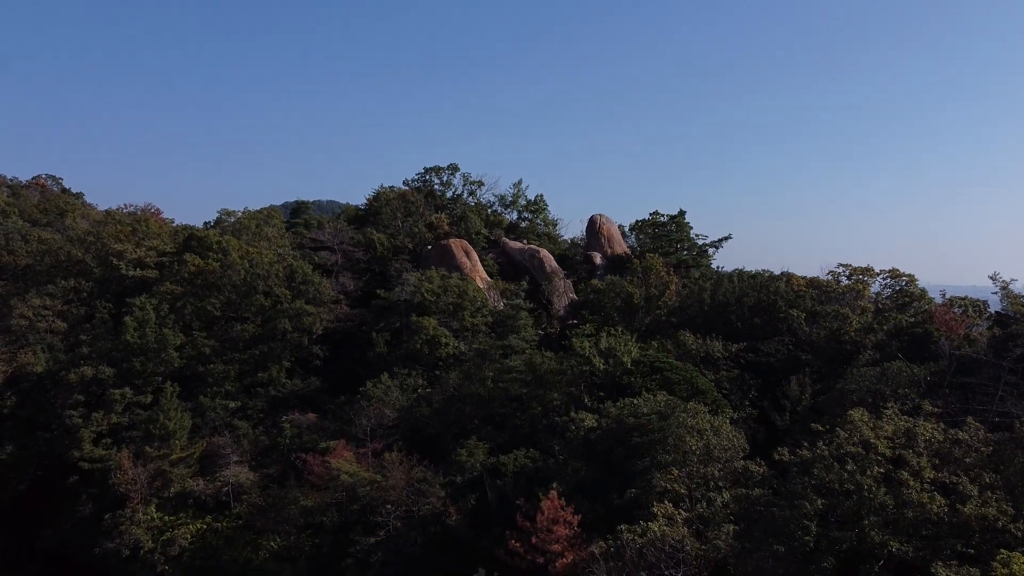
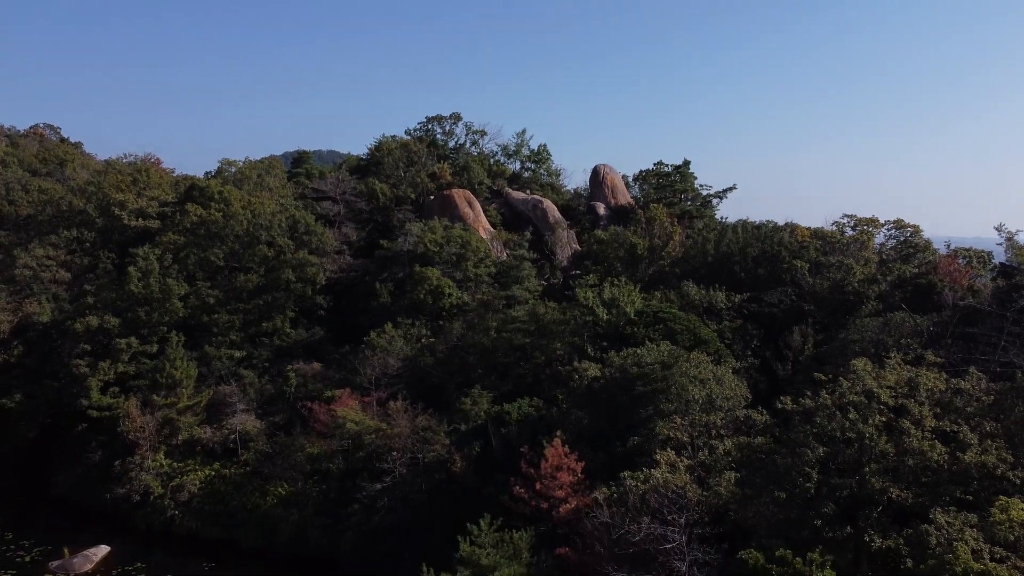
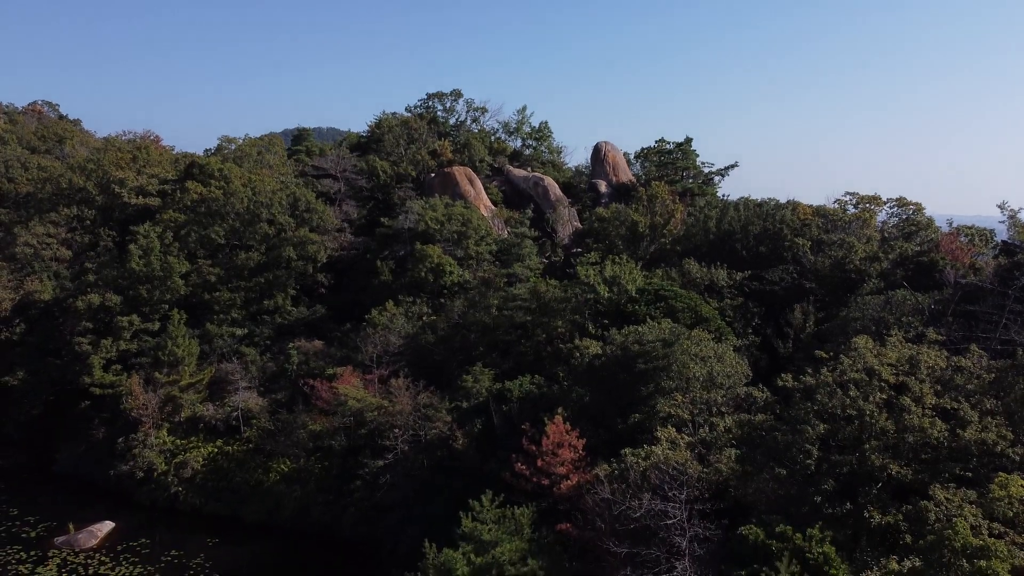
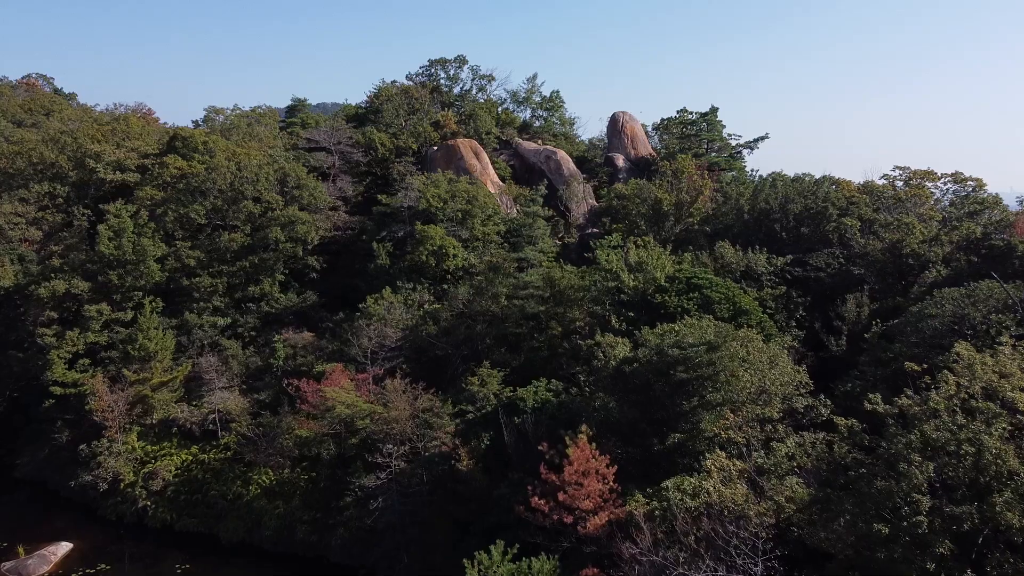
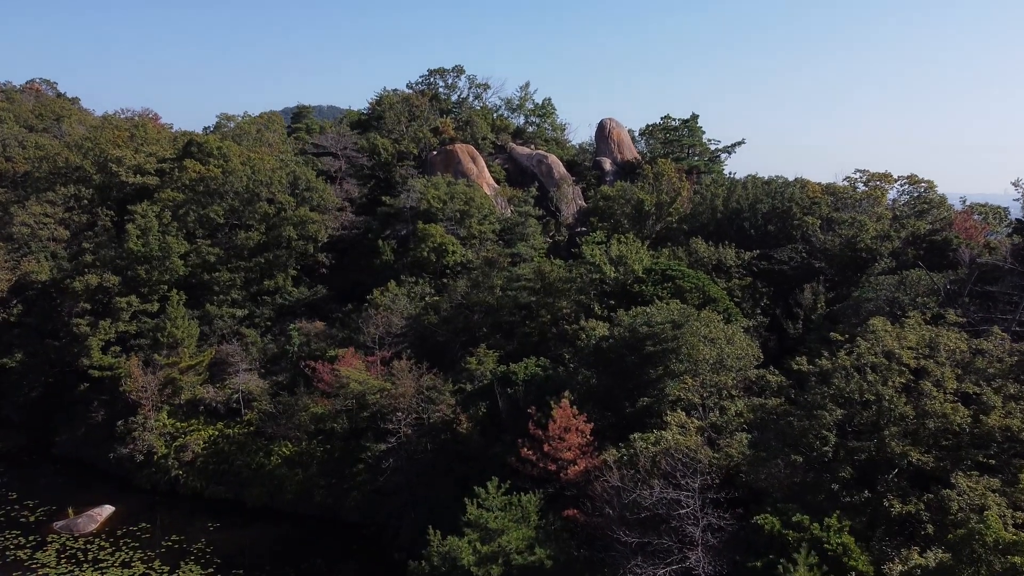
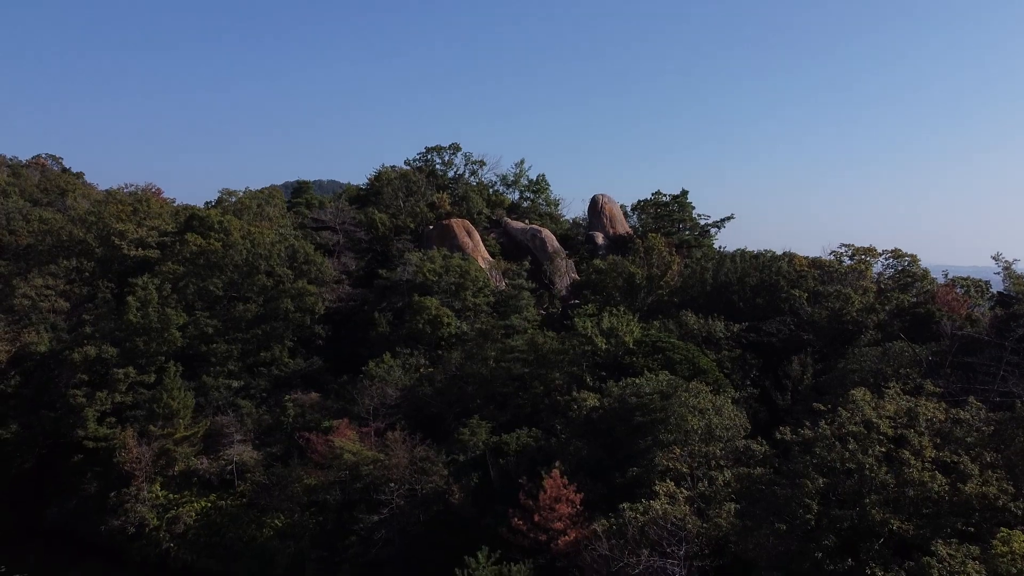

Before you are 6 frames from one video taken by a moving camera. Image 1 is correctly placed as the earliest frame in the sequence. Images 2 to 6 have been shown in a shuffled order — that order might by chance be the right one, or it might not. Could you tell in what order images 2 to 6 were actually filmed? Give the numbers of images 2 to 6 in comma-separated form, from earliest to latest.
6, 2, 3, 5, 4
